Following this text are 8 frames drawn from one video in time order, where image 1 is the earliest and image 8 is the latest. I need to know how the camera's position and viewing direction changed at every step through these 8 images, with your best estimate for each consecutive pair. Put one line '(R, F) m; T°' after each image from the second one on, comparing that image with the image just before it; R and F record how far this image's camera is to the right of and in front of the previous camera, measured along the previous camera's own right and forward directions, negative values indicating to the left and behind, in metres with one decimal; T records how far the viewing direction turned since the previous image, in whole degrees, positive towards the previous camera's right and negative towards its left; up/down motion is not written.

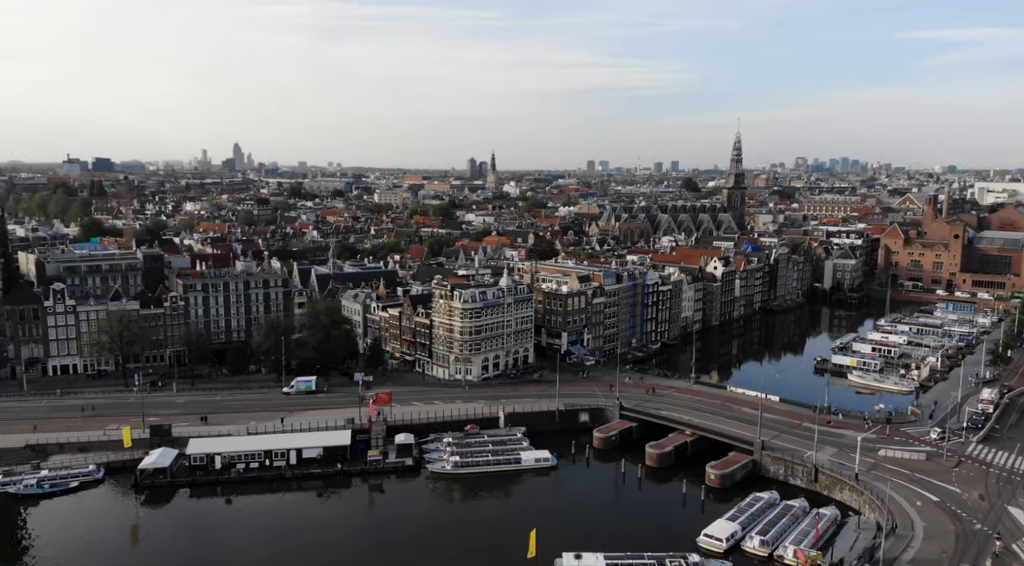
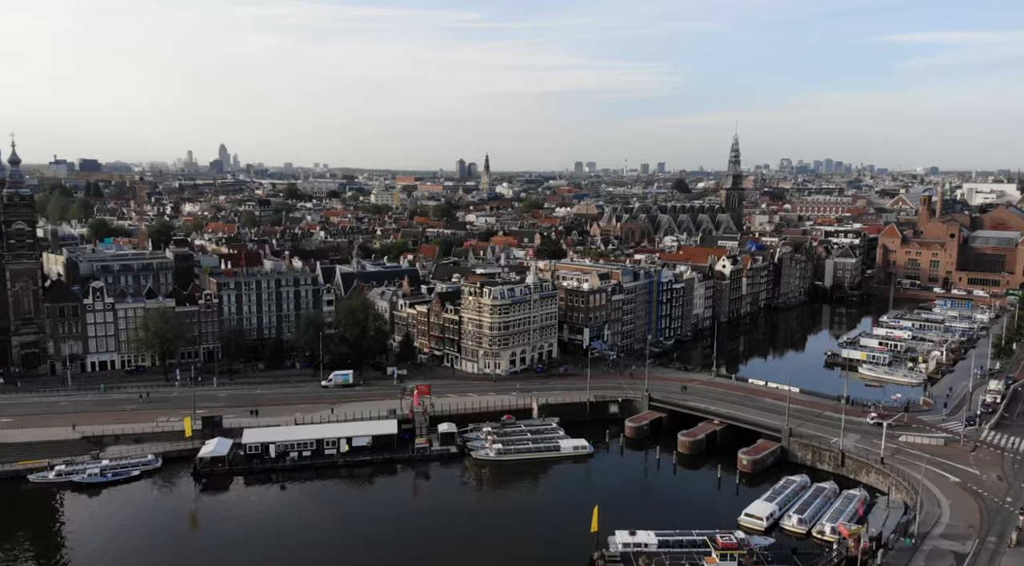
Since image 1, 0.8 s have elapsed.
(-3.1, -2.0) m; +1°
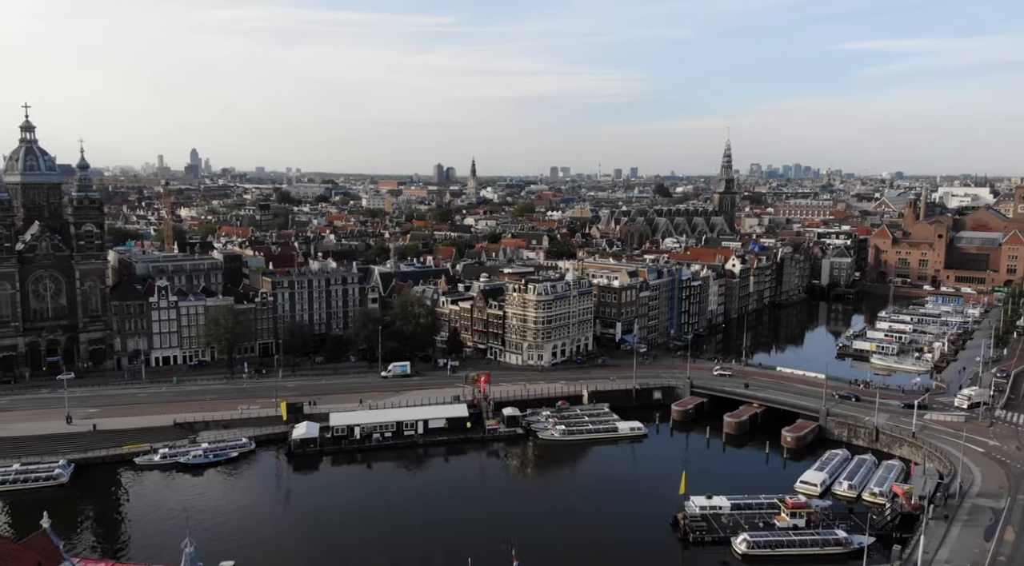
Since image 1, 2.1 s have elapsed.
(-5.6, -3.9) m; +2°
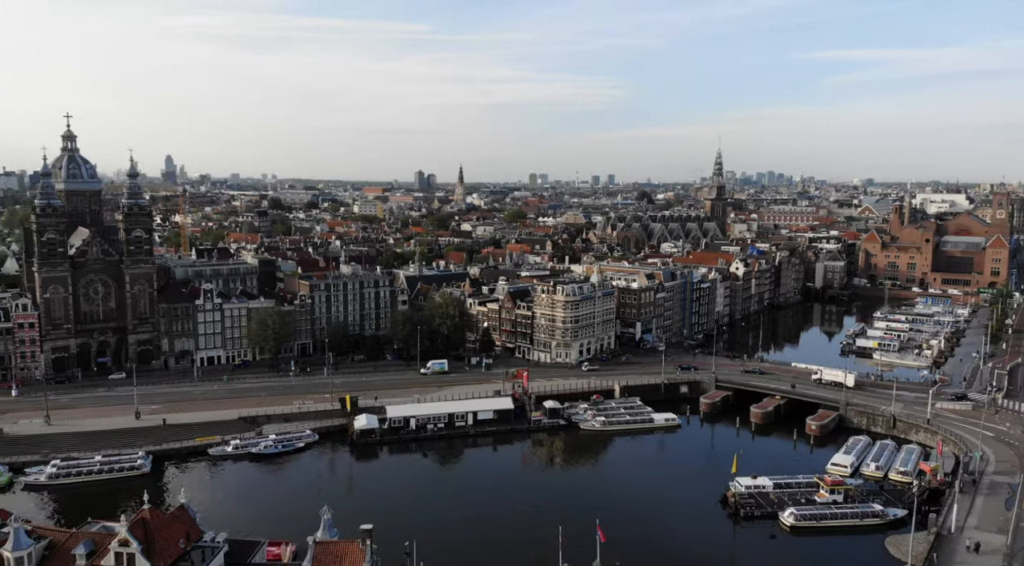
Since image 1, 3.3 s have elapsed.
(-4.5, -3.3) m; +2°
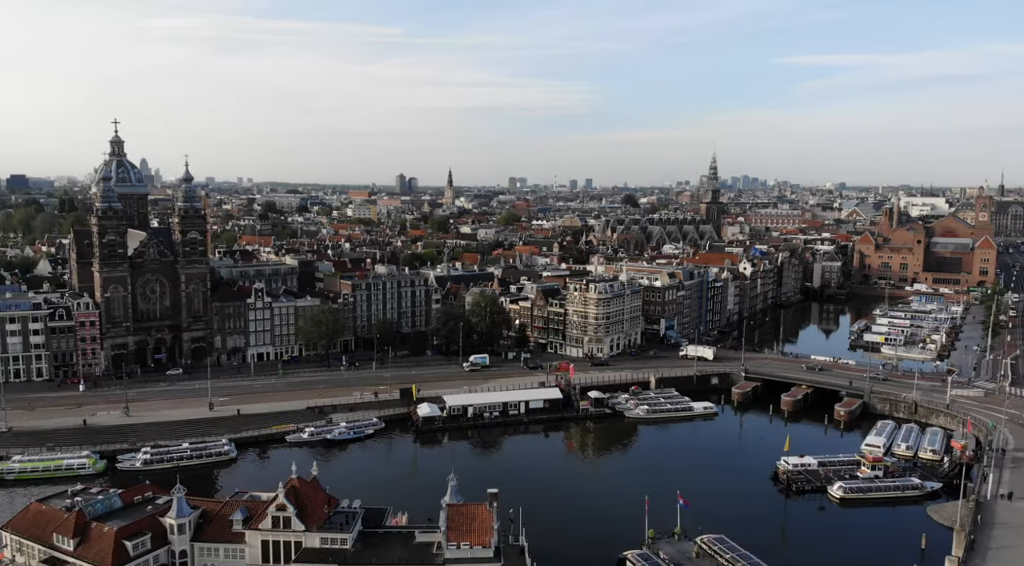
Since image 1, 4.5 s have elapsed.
(-5.2, -3.4) m; +2°
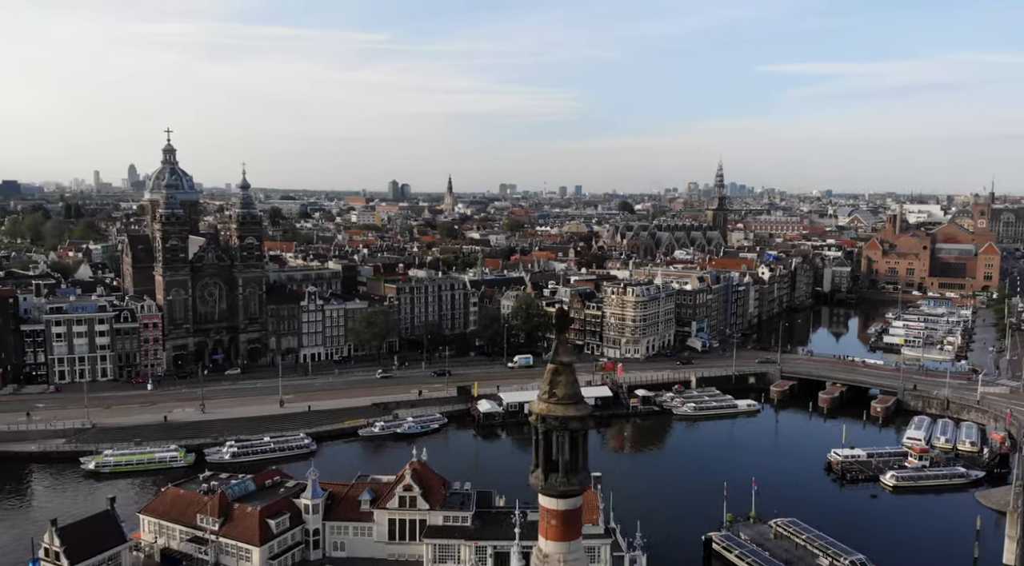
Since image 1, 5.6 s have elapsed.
(-5.0, -2.7) m; +1°
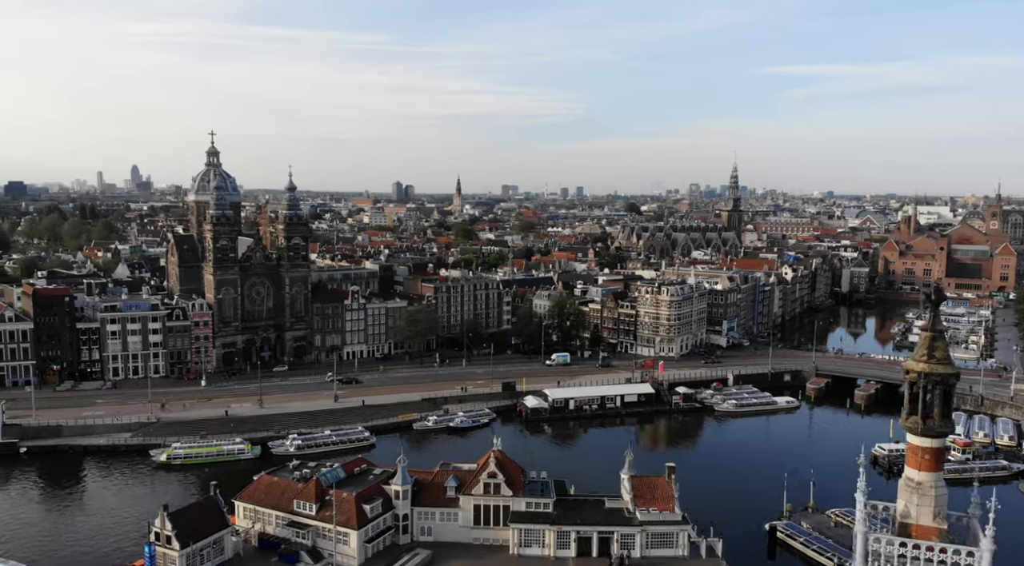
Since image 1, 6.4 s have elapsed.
(-3.5, -1.6) m; 0°
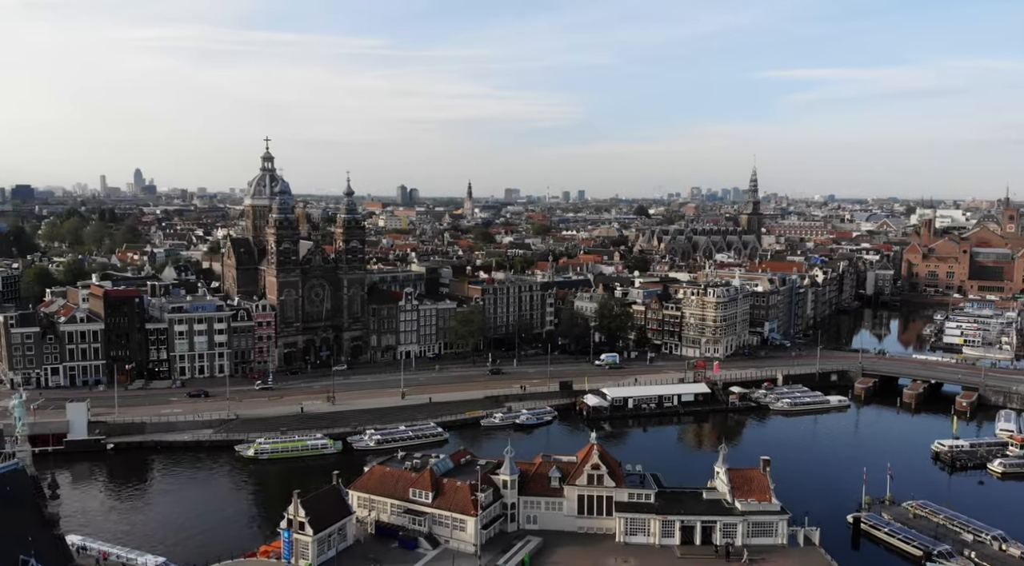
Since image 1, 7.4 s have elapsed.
(-4.8, -1.7) m; 0°
